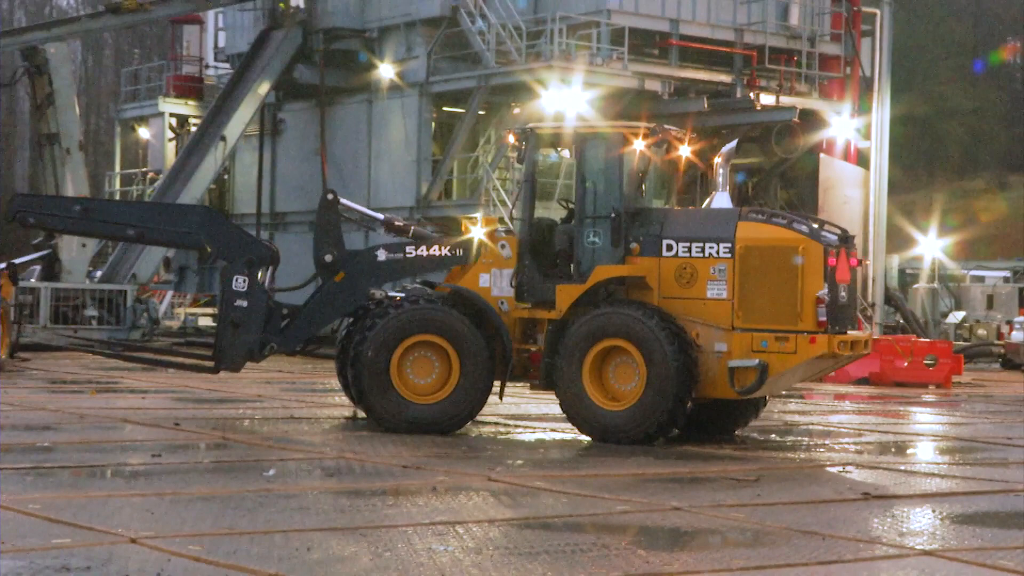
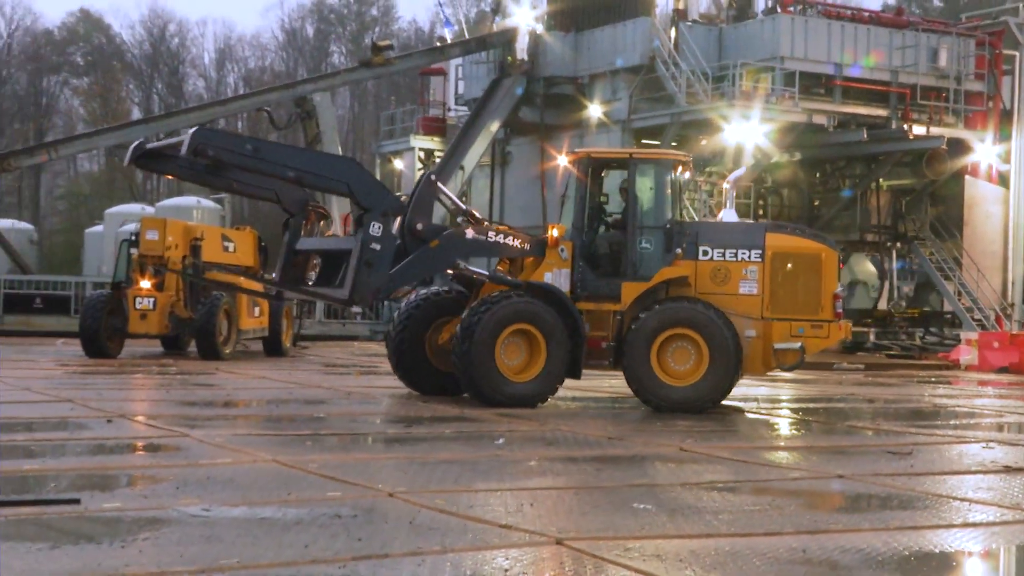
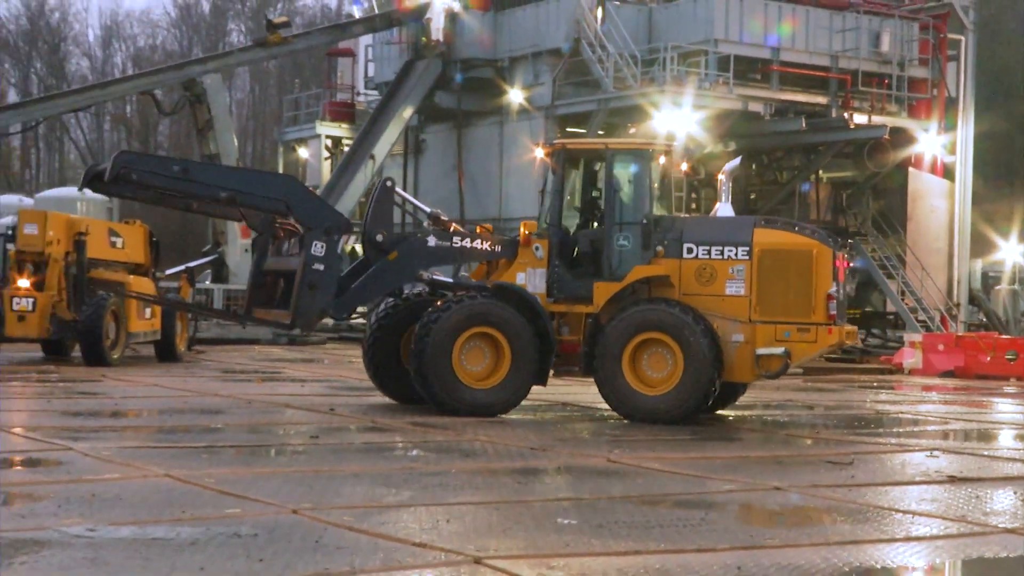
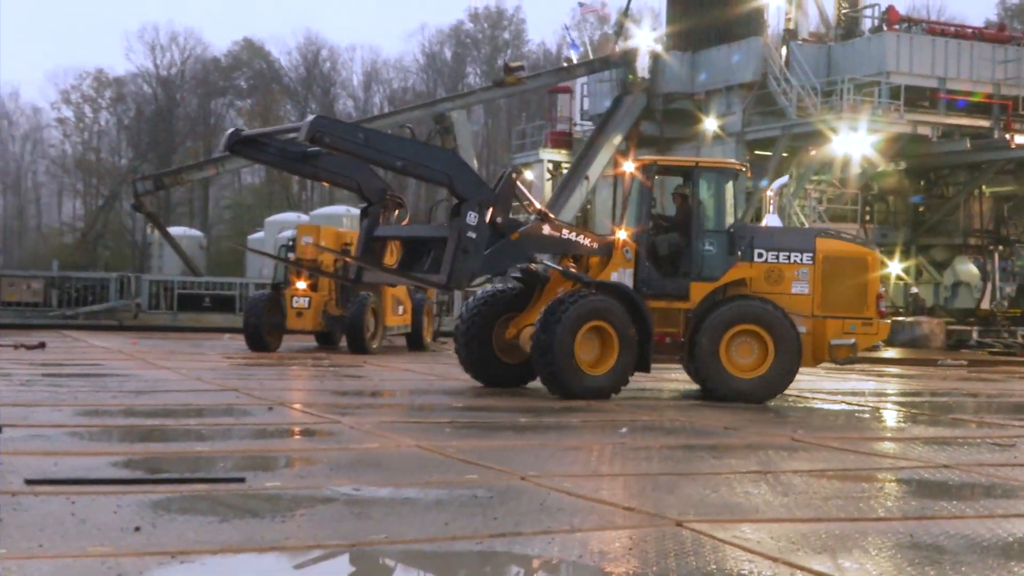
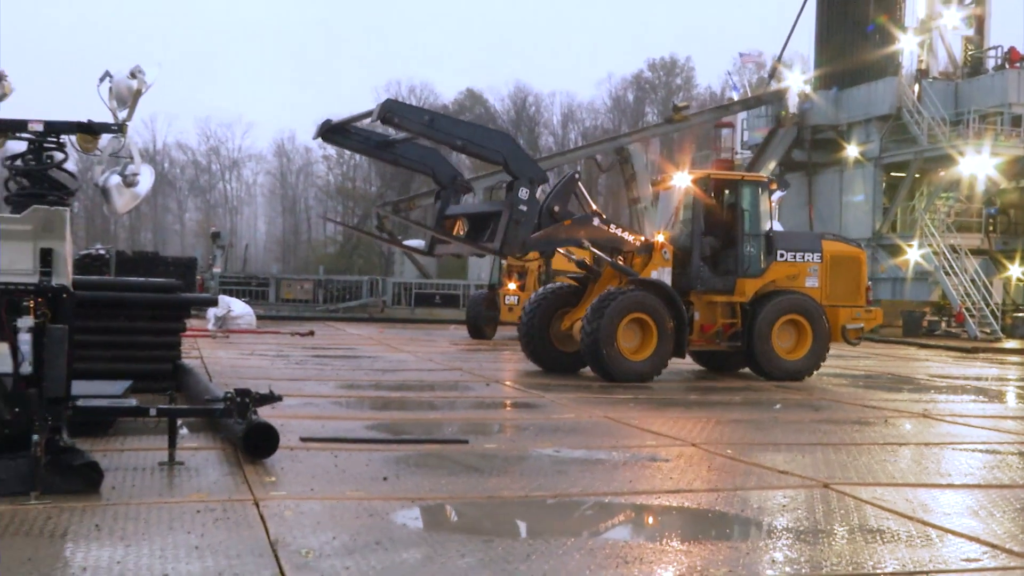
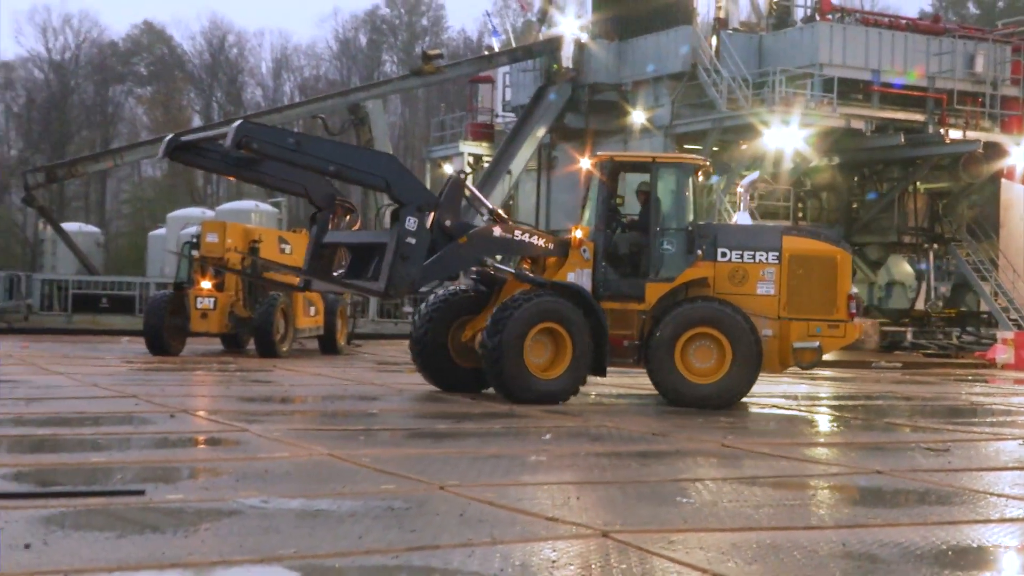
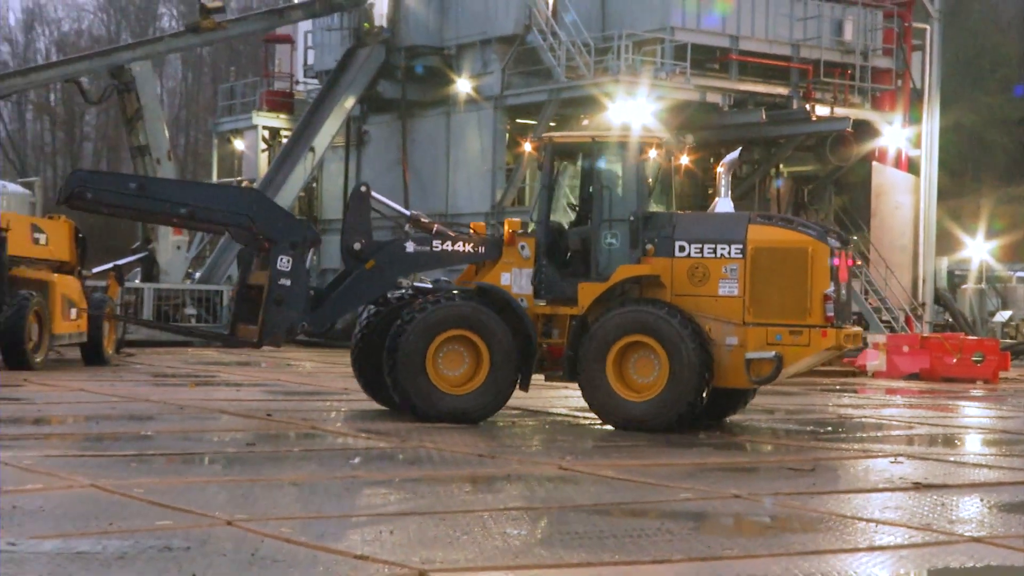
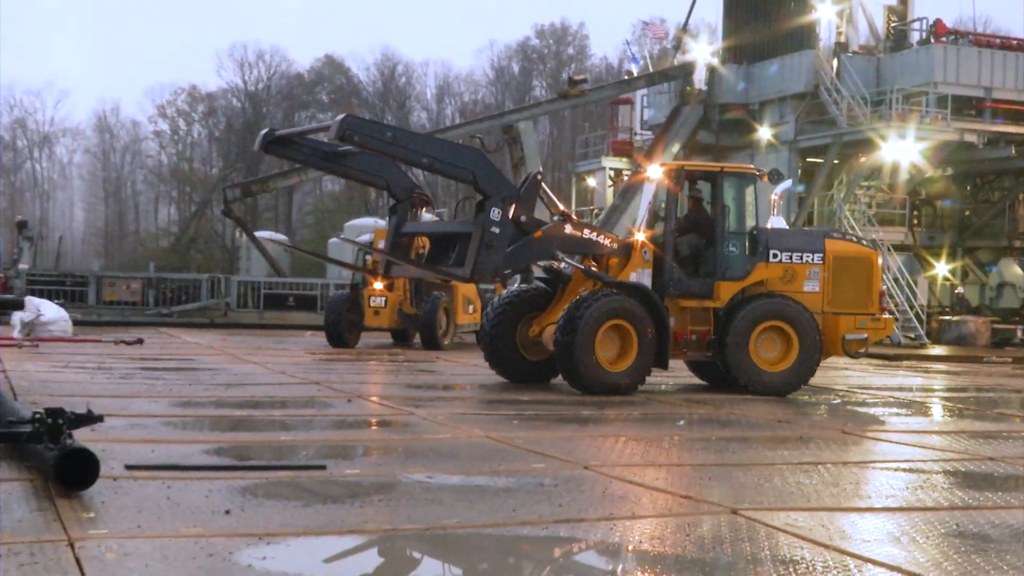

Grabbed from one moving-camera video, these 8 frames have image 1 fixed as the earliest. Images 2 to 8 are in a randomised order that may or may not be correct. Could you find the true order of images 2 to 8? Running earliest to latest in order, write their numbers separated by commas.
7, 3, 2, 6, 4, 8, 5
